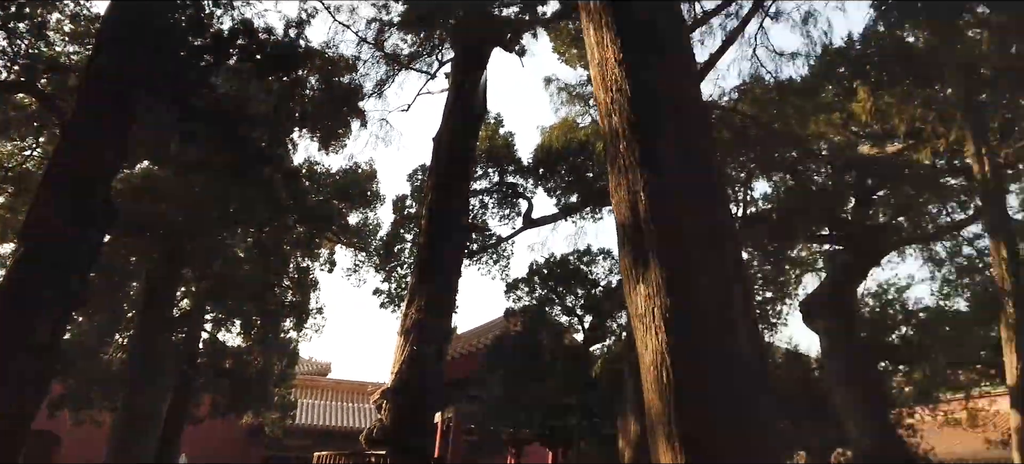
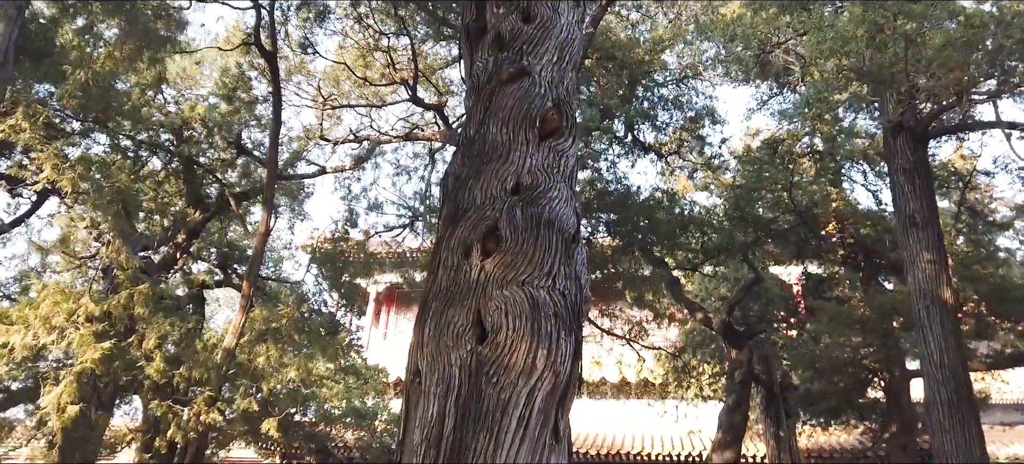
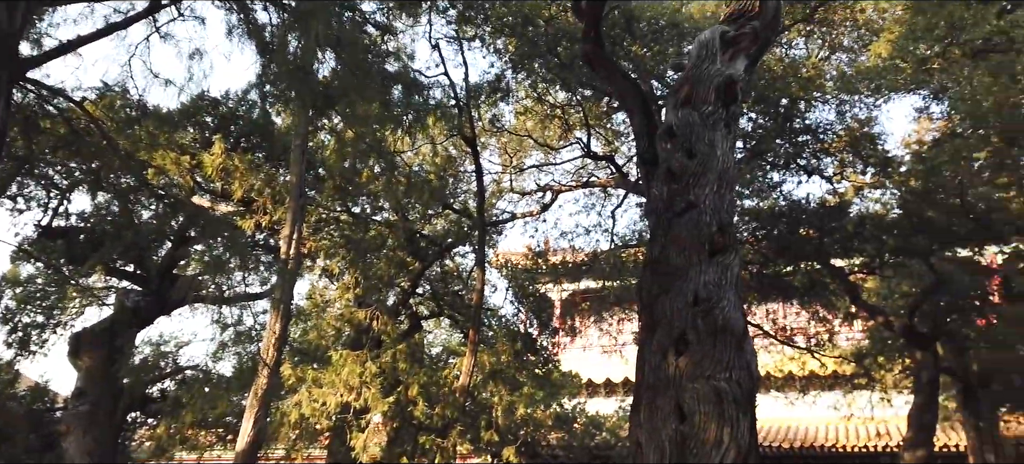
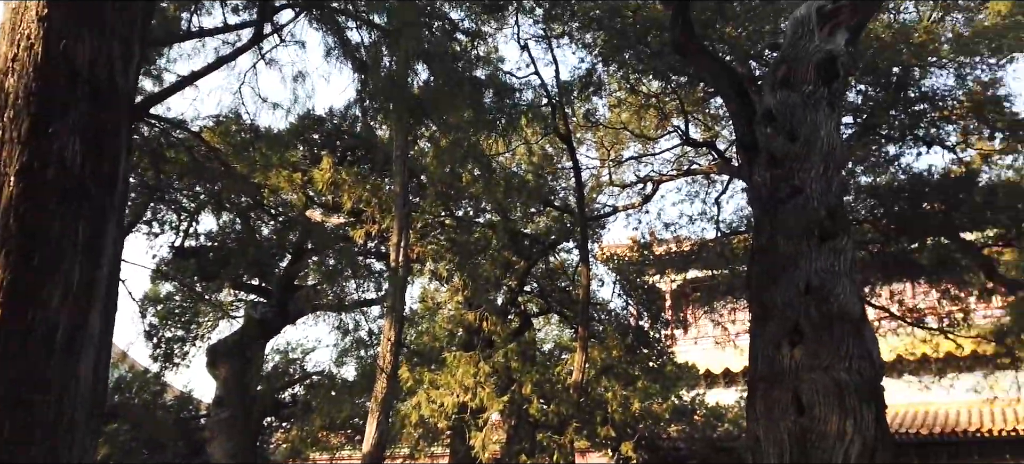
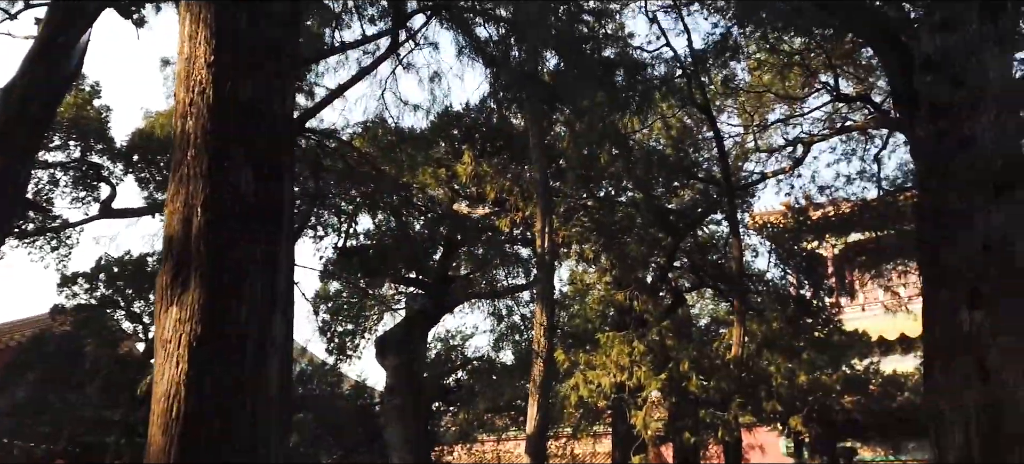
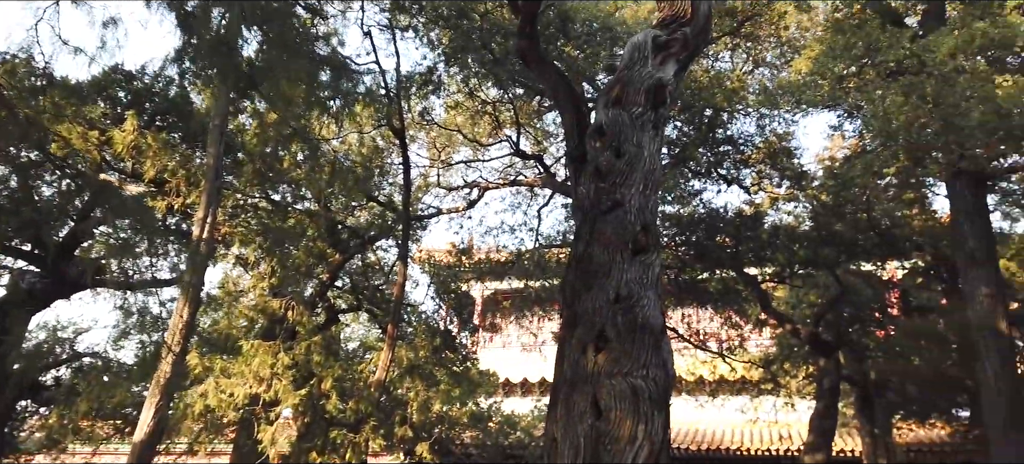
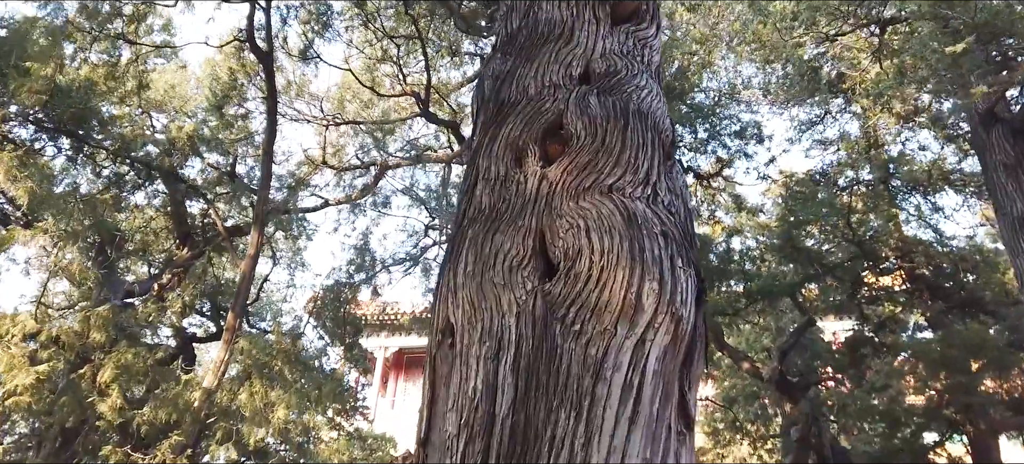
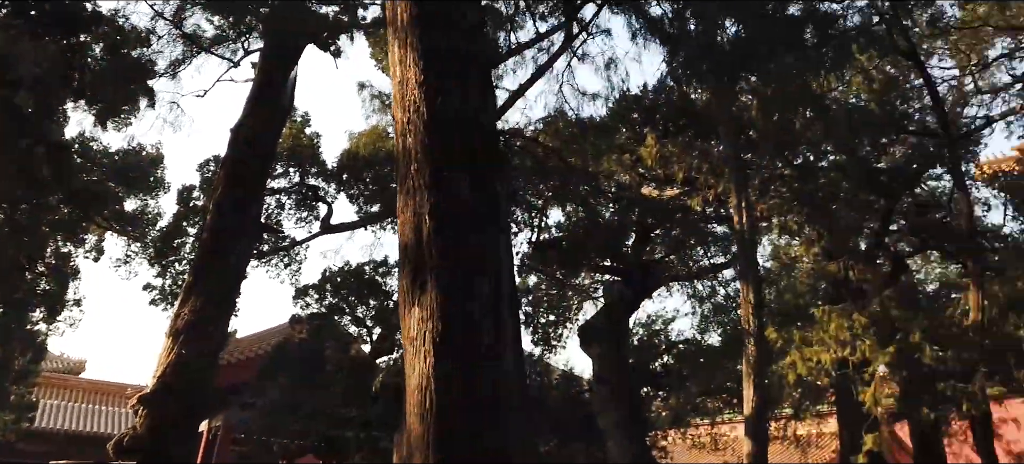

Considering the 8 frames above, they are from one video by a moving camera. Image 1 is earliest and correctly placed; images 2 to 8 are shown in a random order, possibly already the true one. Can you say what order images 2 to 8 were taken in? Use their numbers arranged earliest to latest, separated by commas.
8, 5, 4, 3, 6, 2, 7
